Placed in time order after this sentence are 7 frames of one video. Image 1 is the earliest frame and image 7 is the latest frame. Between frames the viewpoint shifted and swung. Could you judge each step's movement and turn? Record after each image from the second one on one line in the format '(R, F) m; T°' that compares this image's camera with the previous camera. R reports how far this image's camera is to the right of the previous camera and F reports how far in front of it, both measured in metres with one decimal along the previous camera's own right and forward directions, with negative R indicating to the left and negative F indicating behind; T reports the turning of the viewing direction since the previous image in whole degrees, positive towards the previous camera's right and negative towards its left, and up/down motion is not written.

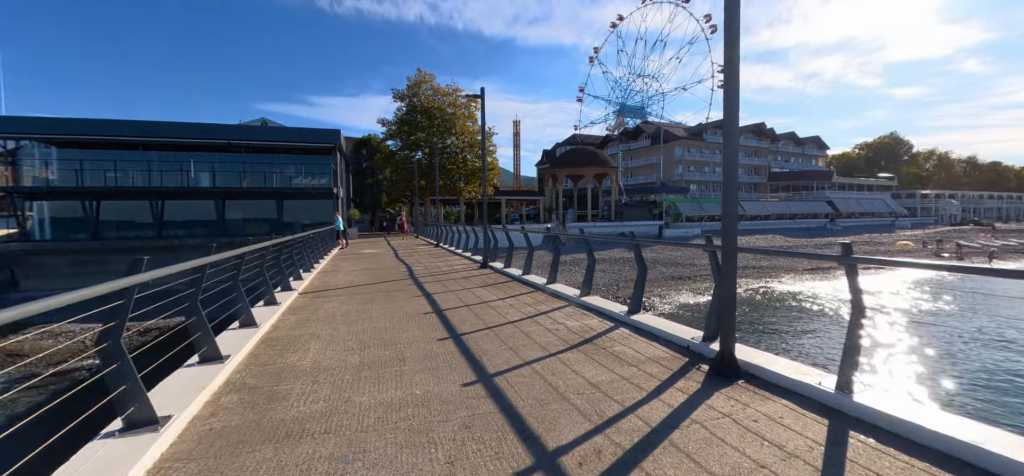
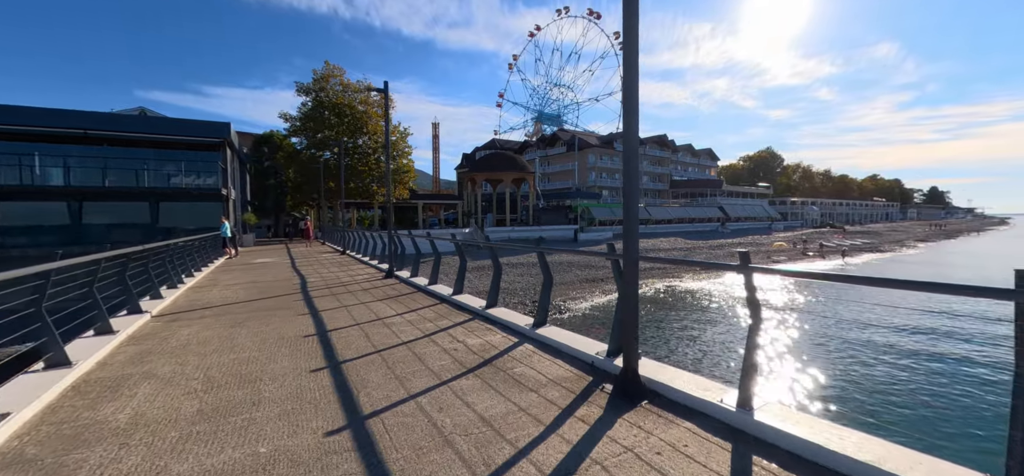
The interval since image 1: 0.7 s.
(+0.3, +0.4) m; +11°
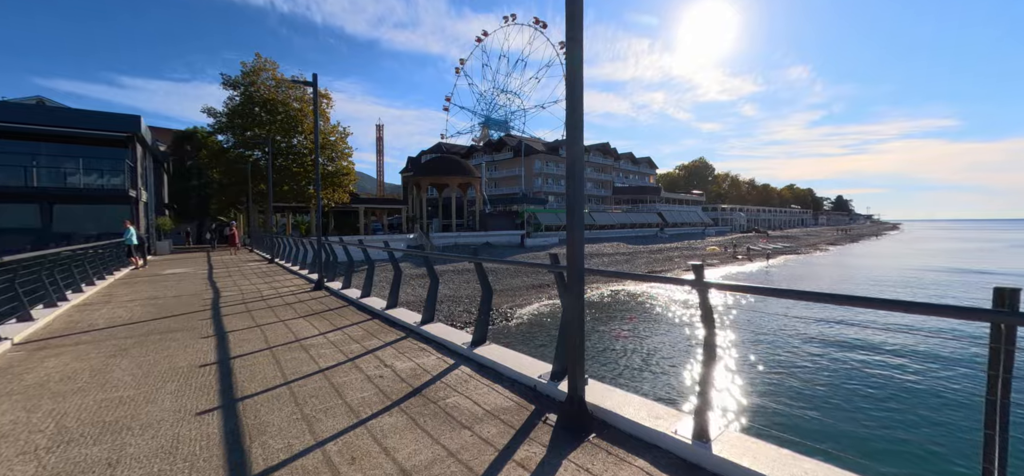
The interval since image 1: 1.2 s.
(+0.1, +0.4) m; +7°
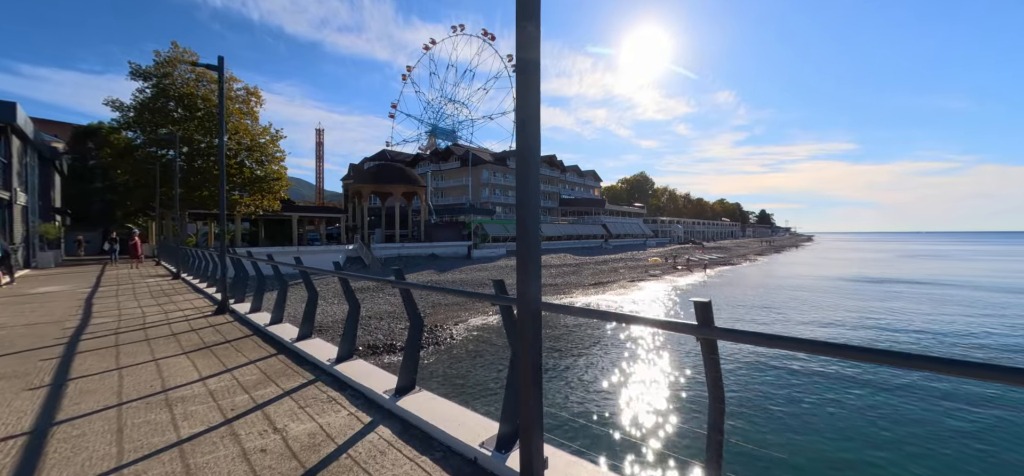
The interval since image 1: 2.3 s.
(+0.1, +0.7) m; +7°
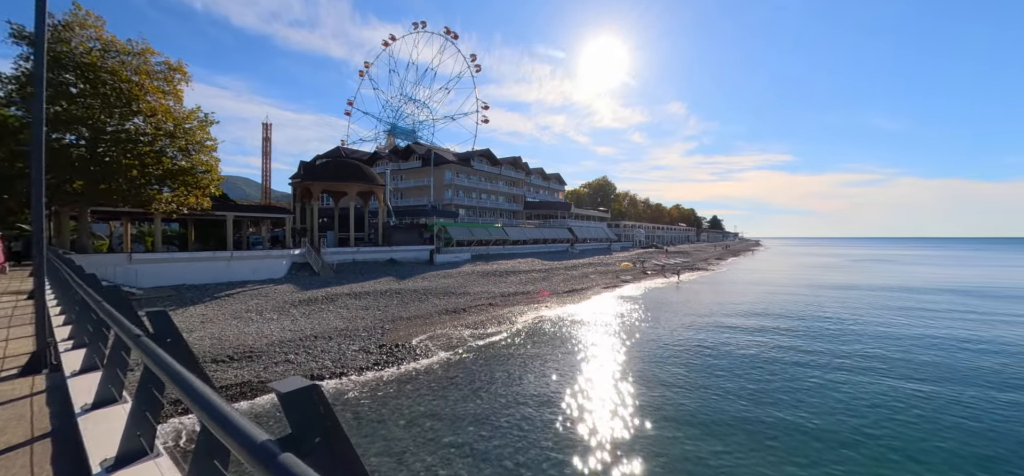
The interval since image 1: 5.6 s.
(-0.6, +2.2) m; +6°
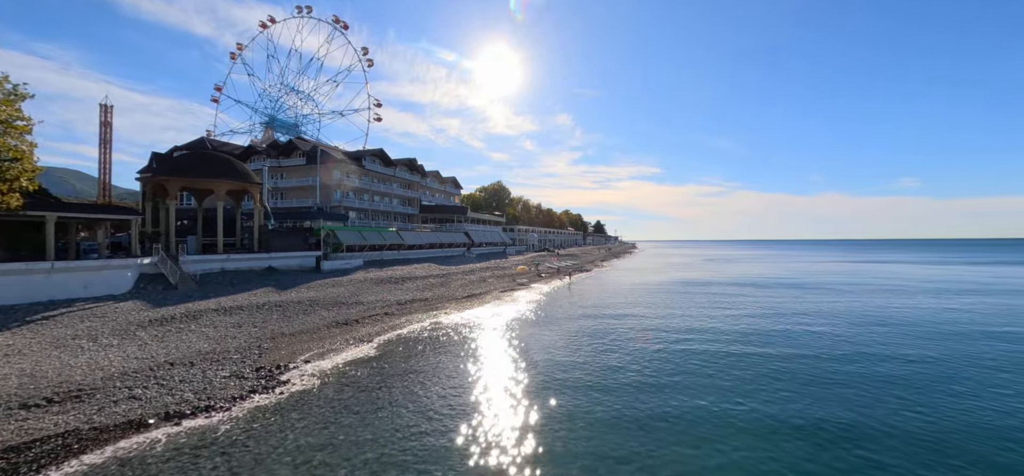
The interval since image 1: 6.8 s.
(-0.3, 0.0) m; +15°
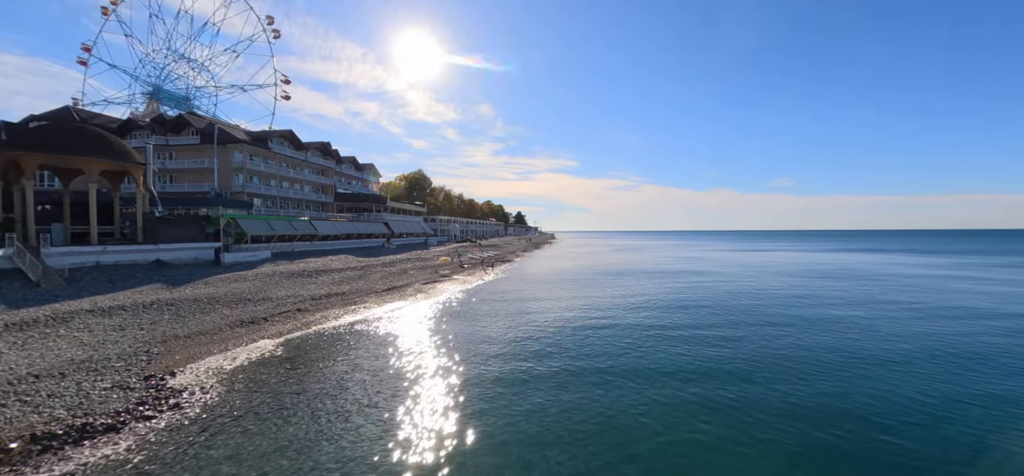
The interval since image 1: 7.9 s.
(-0.5, -0.1) m; +11°
